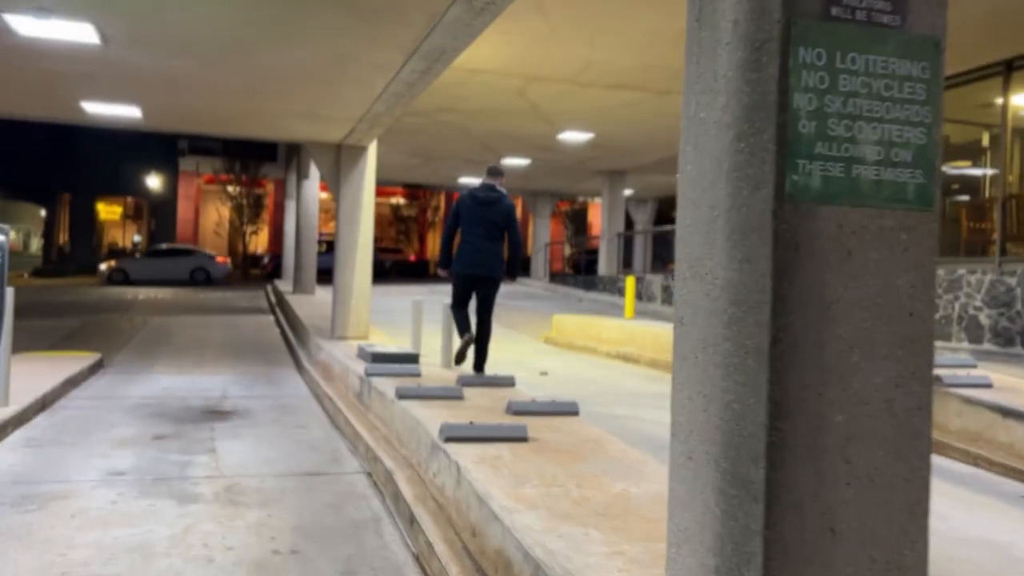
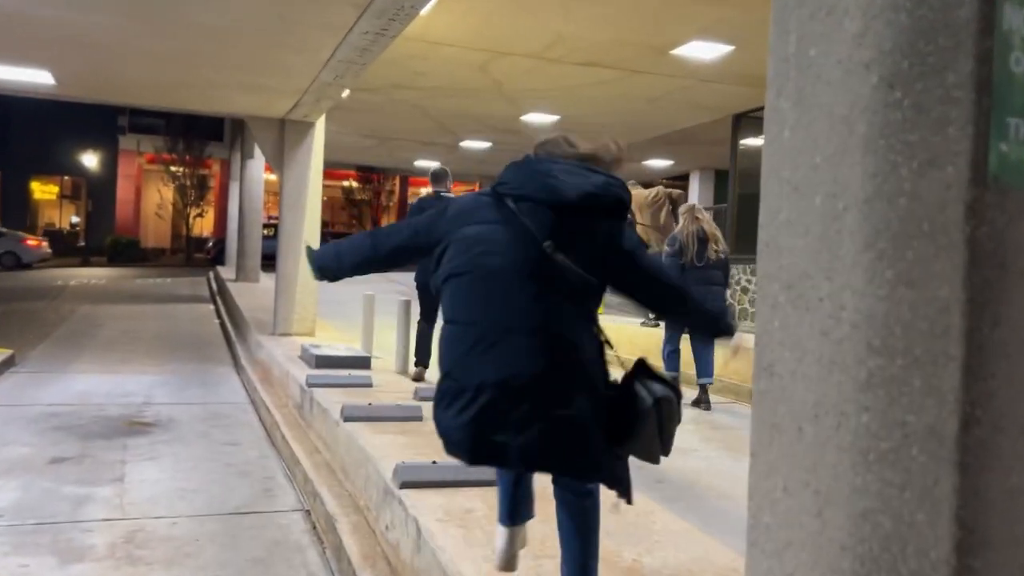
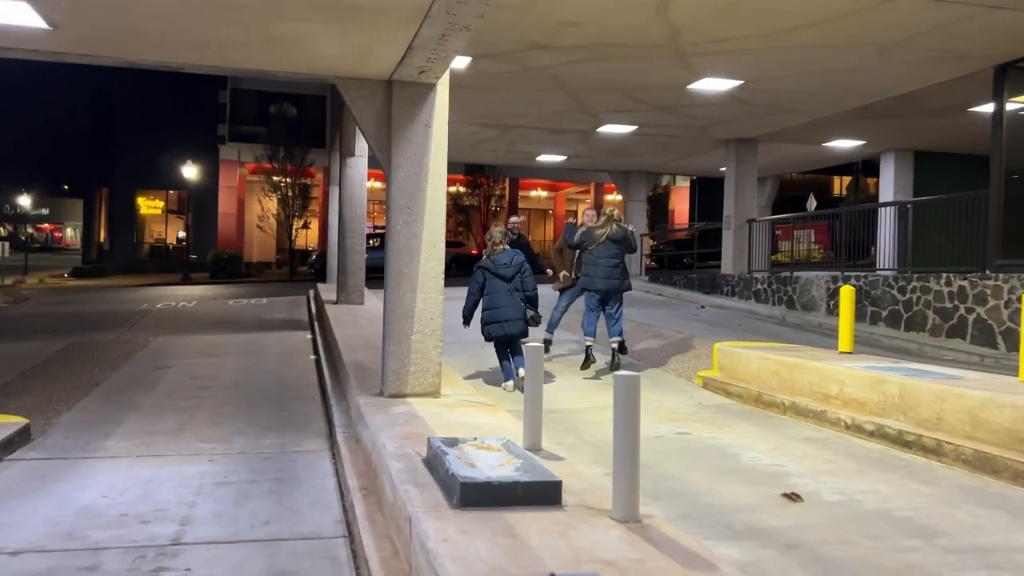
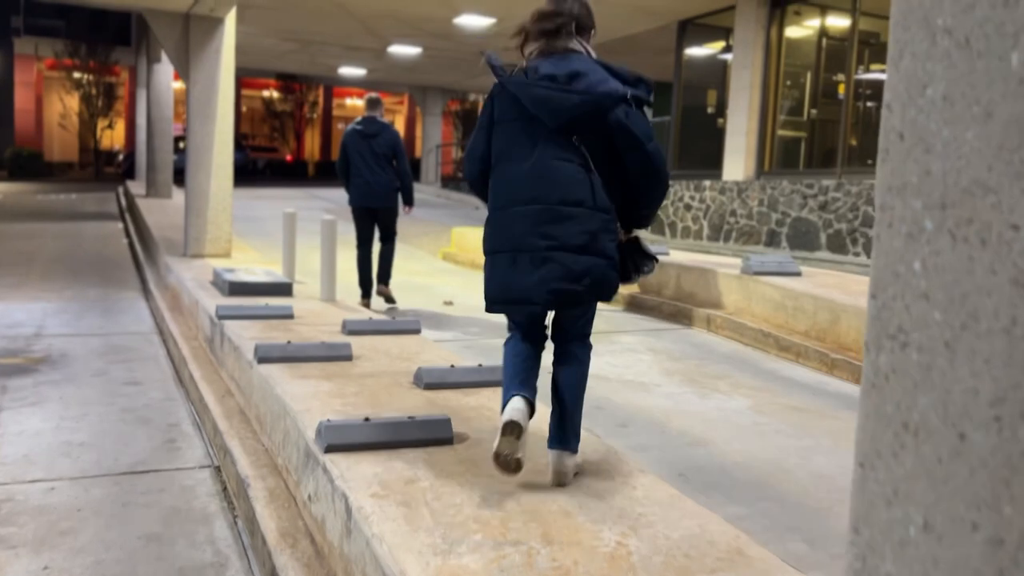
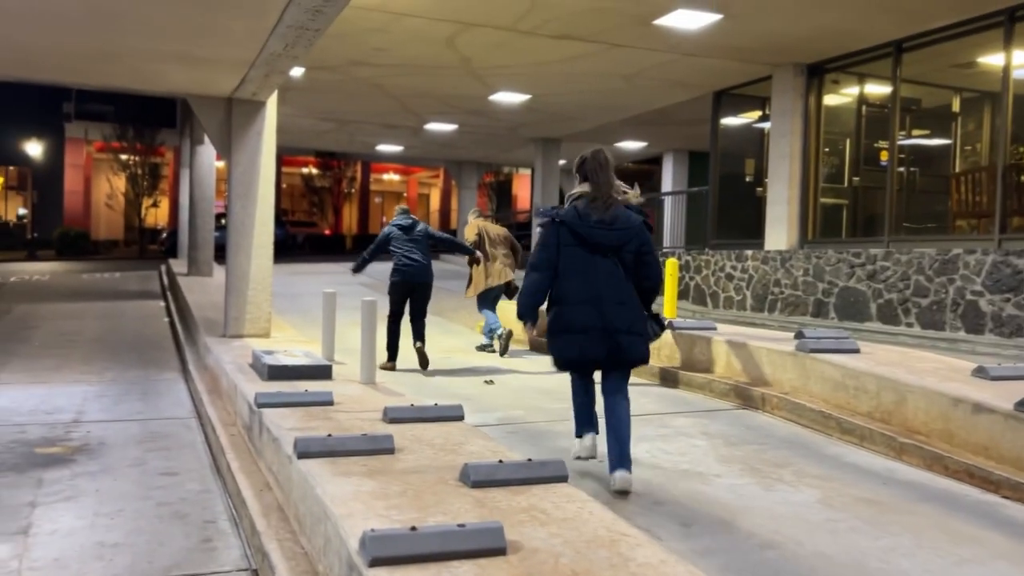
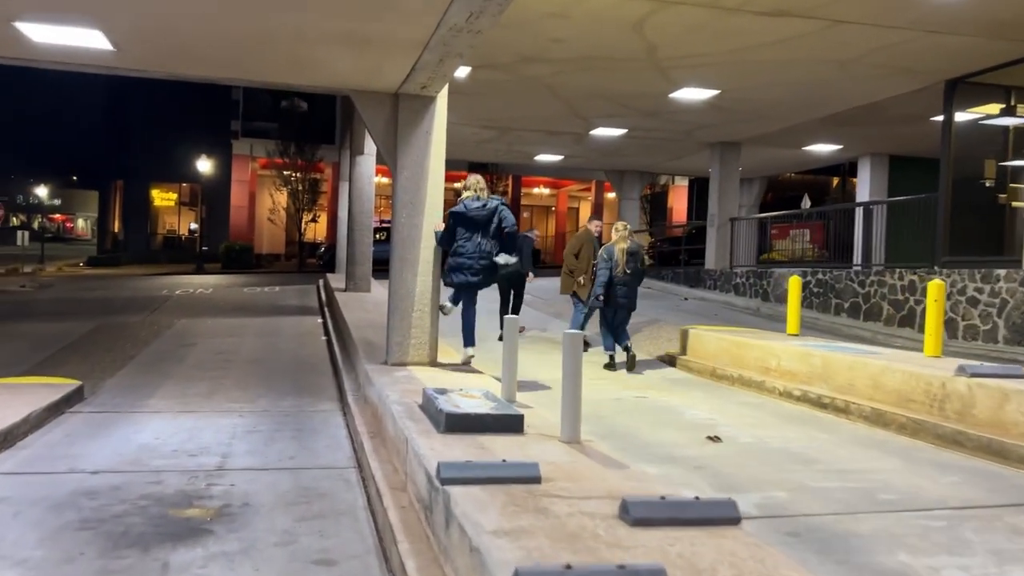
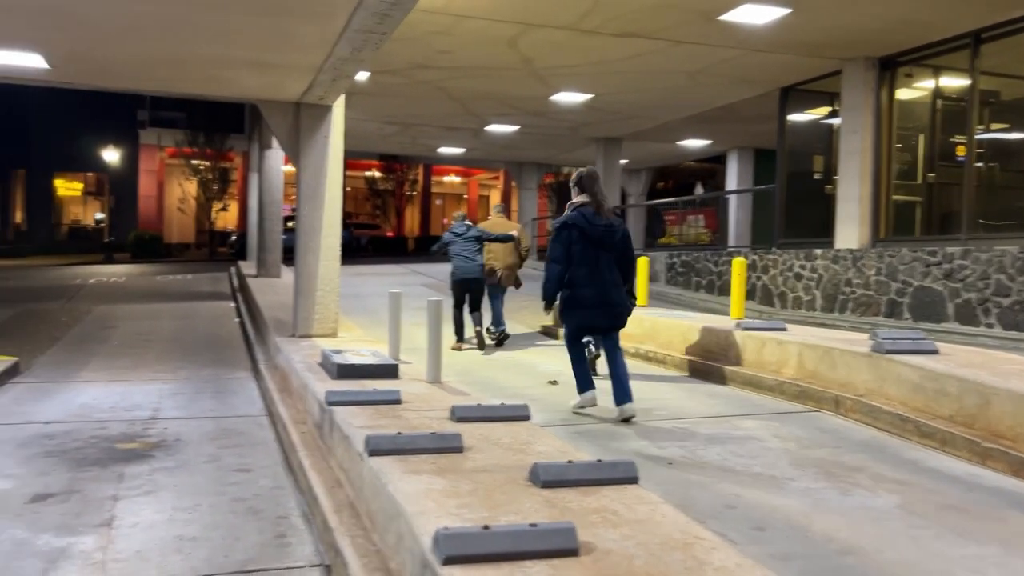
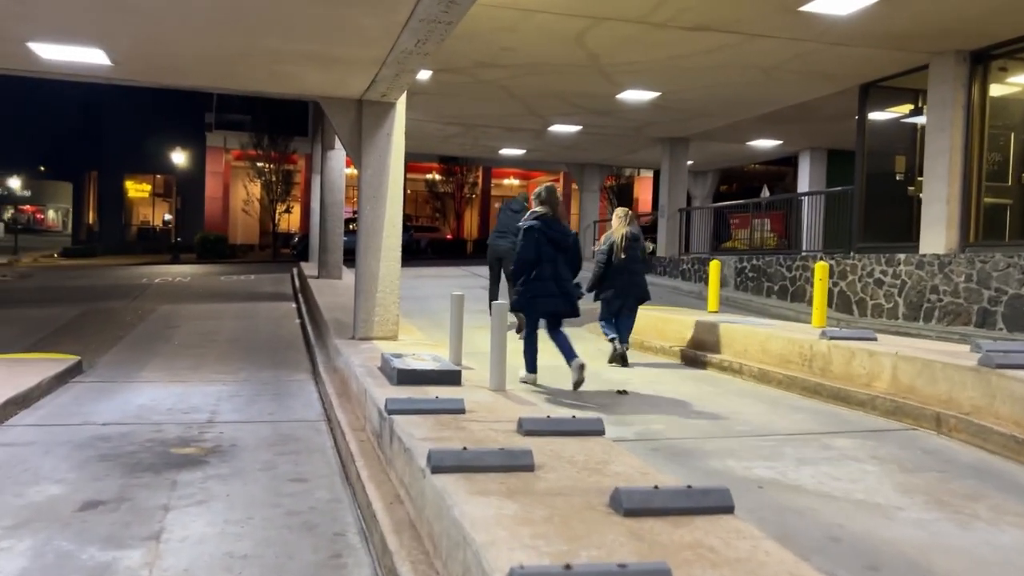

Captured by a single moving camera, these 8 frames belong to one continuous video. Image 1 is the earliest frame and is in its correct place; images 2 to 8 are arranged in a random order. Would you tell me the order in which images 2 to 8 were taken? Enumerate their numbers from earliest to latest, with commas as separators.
2, 4, 5, 7, 8, 6, 3
